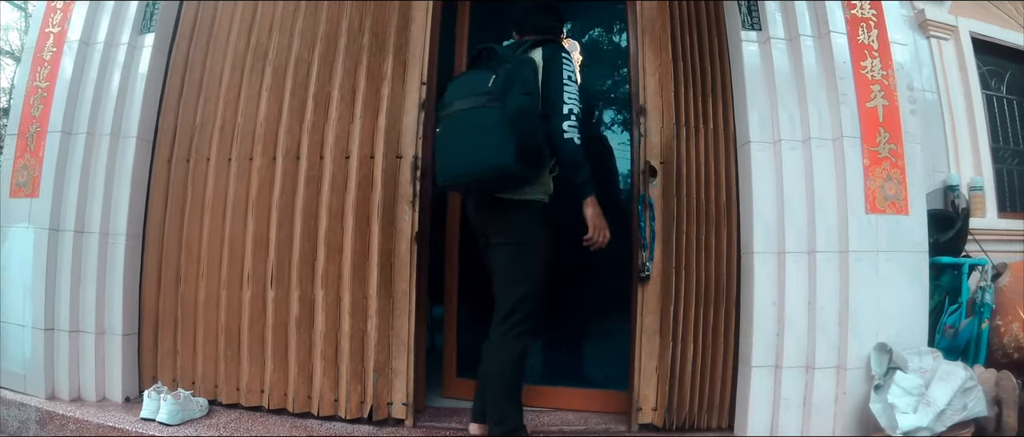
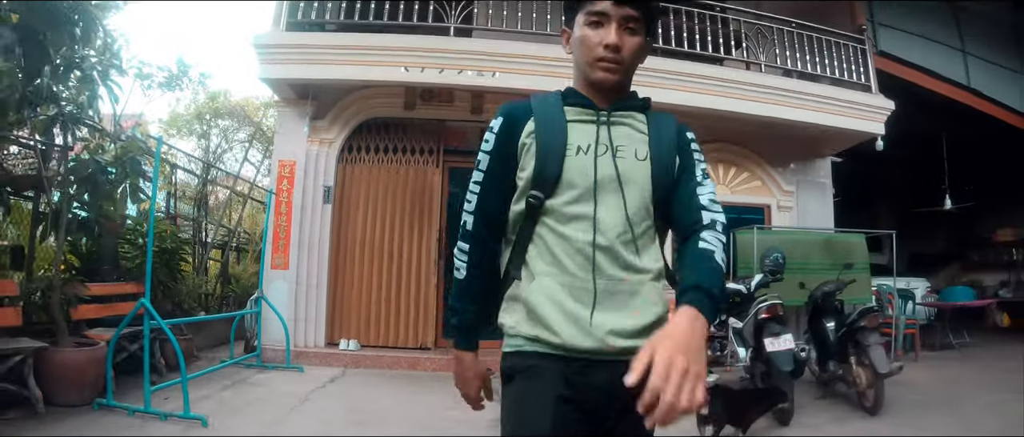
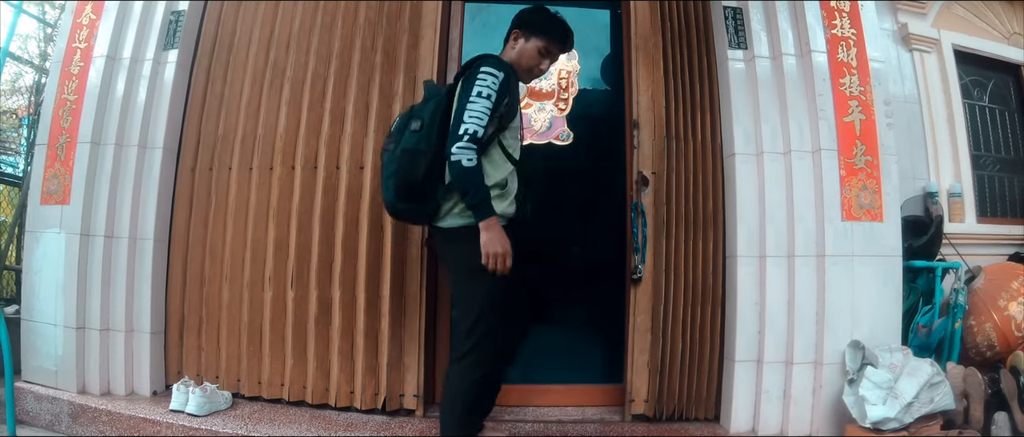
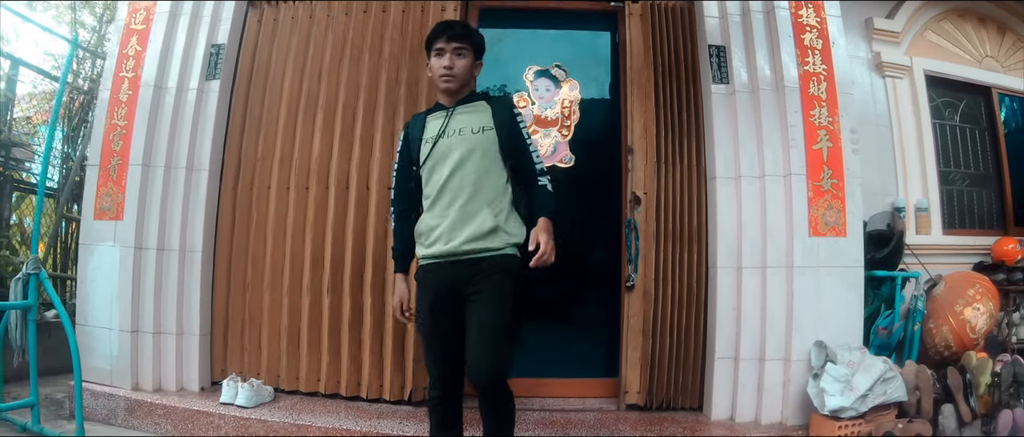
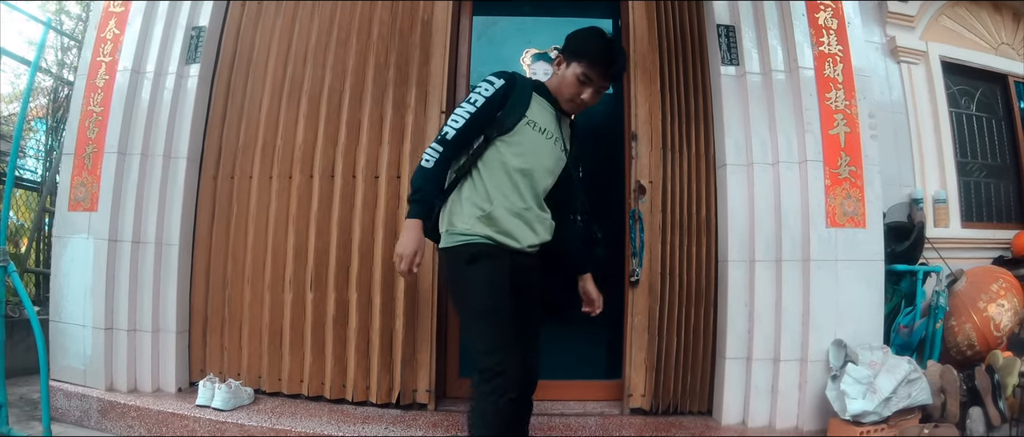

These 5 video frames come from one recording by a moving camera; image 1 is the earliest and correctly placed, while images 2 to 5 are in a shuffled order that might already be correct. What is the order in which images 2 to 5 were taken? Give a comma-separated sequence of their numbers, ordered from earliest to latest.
3, 5, 4, 2
